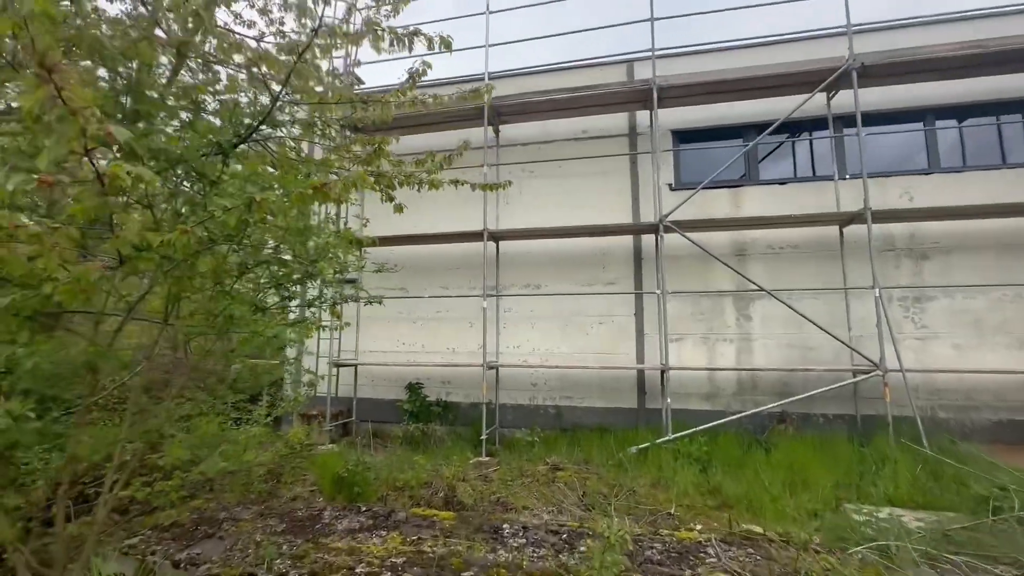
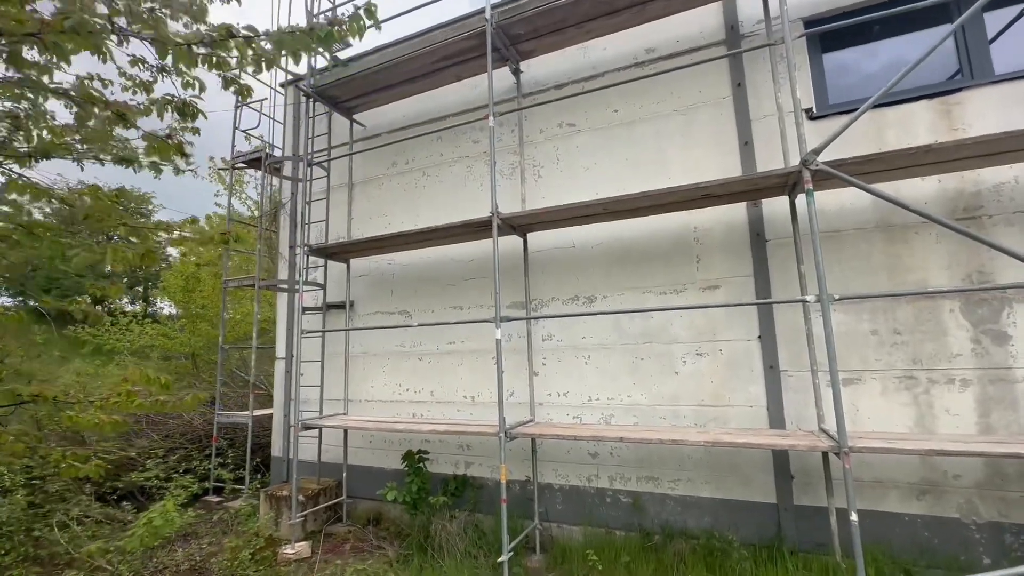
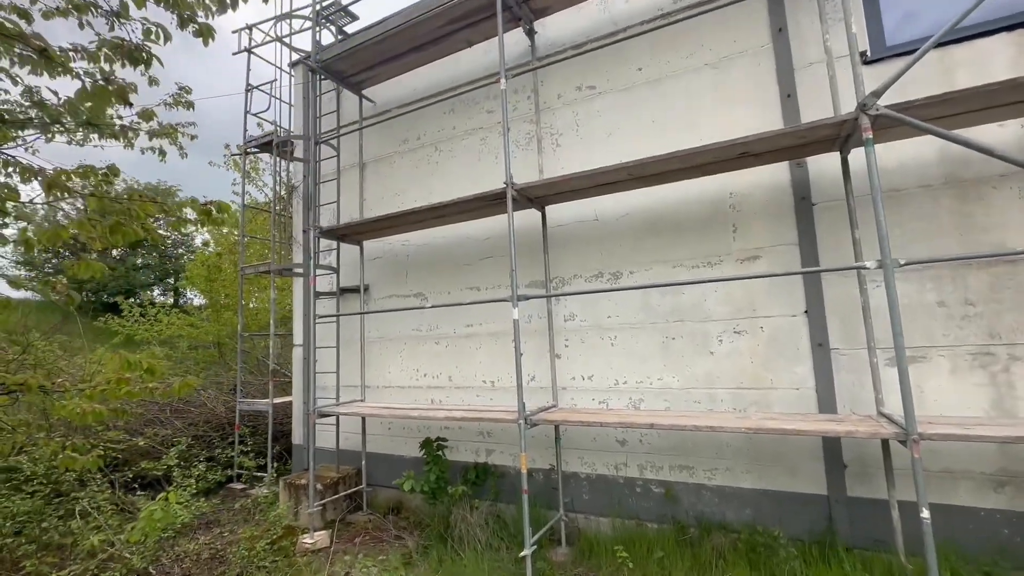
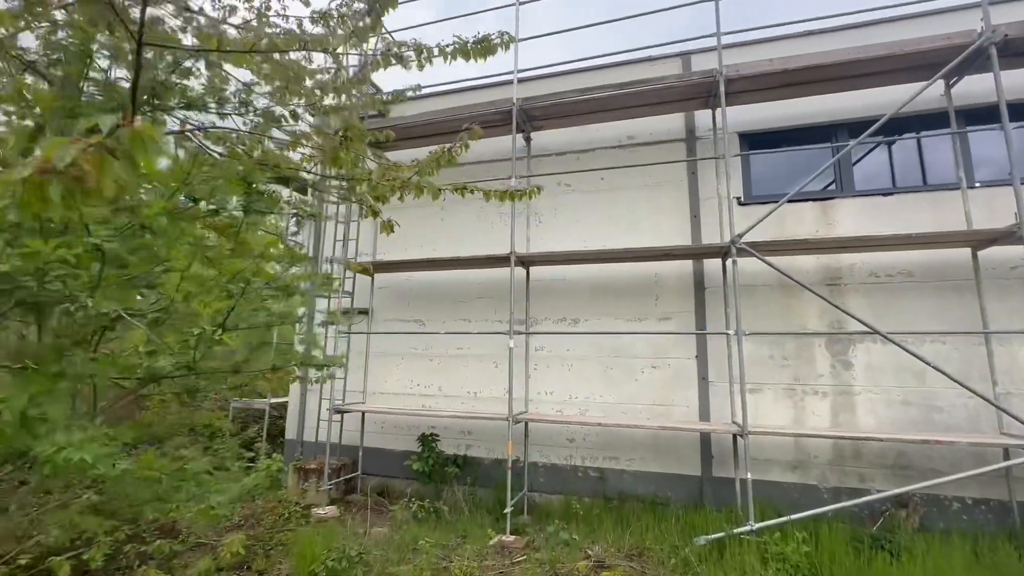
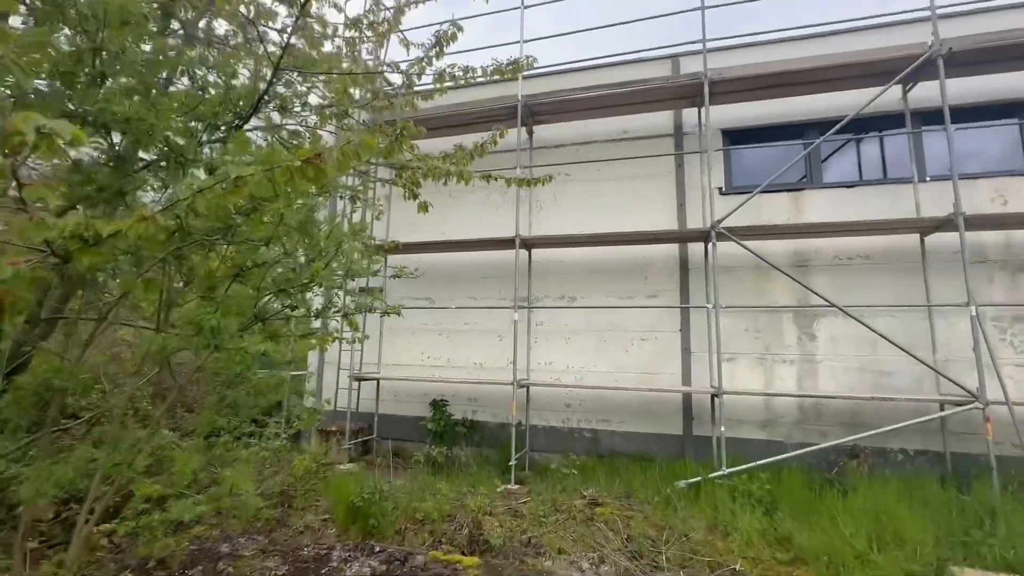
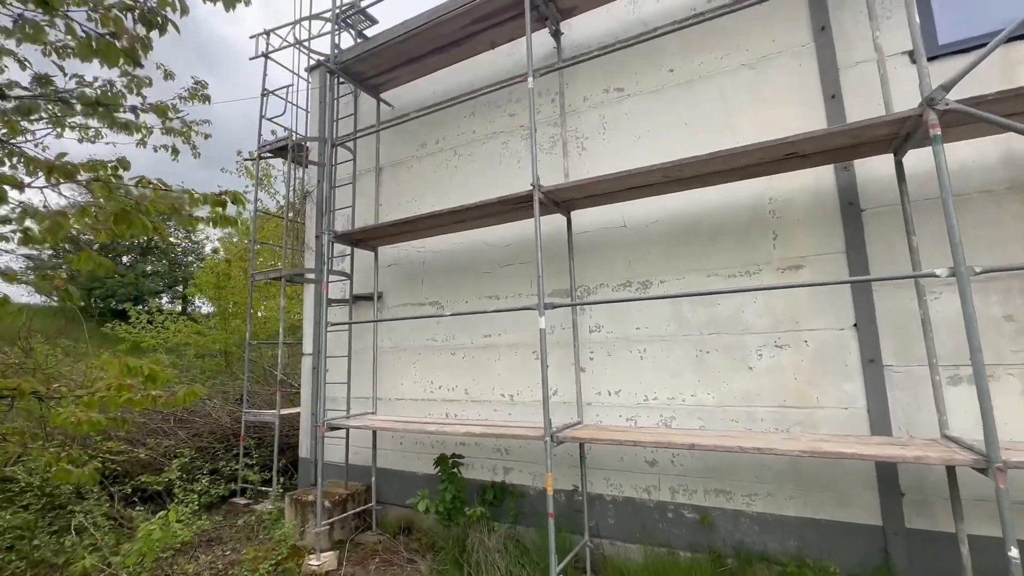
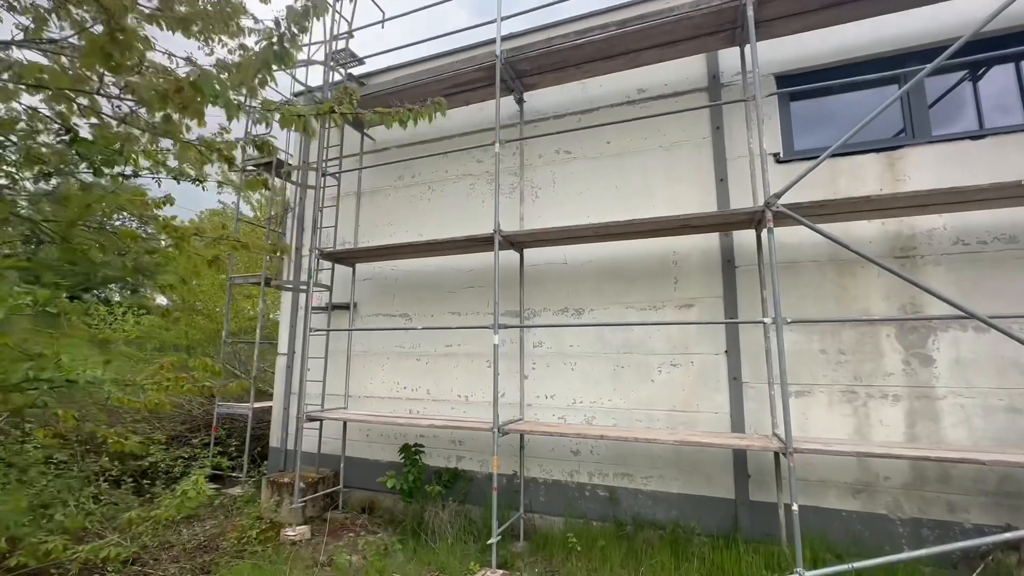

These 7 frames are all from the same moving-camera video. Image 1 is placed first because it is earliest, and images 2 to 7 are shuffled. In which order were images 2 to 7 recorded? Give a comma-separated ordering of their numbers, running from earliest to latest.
5, 4, 7, 2, 3, 6
